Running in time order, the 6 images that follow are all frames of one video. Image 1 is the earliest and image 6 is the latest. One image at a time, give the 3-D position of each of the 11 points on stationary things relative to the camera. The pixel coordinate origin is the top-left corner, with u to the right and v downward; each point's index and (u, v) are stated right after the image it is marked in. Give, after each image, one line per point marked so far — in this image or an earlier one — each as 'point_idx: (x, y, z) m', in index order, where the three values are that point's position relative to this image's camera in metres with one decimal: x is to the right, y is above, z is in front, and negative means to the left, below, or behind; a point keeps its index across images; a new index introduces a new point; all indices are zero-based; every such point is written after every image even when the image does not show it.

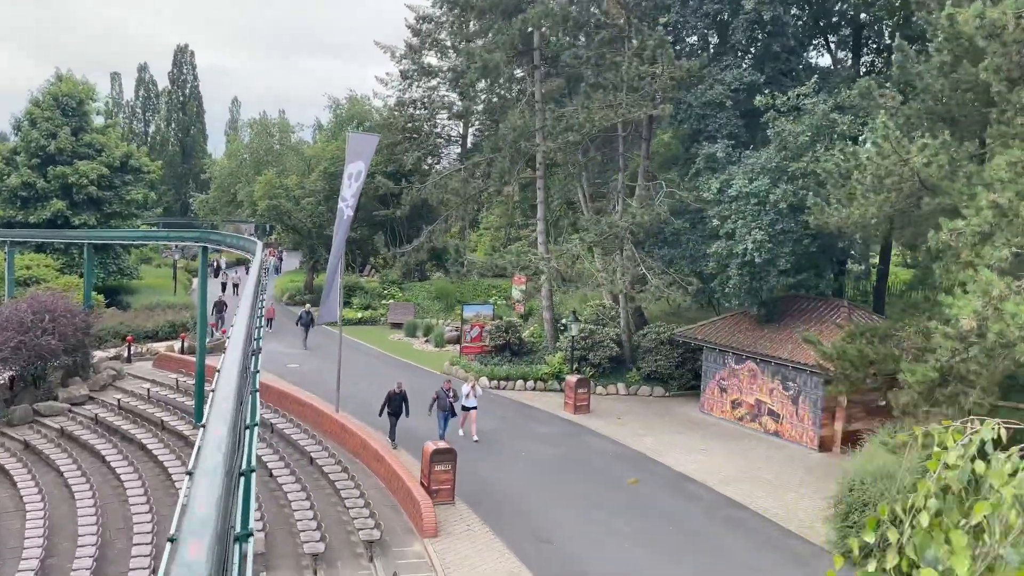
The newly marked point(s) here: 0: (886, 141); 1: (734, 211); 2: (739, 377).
0: (+6.5, +2.5, +13.9) m
1: (+5.2, +1.8, +18.9) m
2: (+5.6, -2.2, +19.9) m
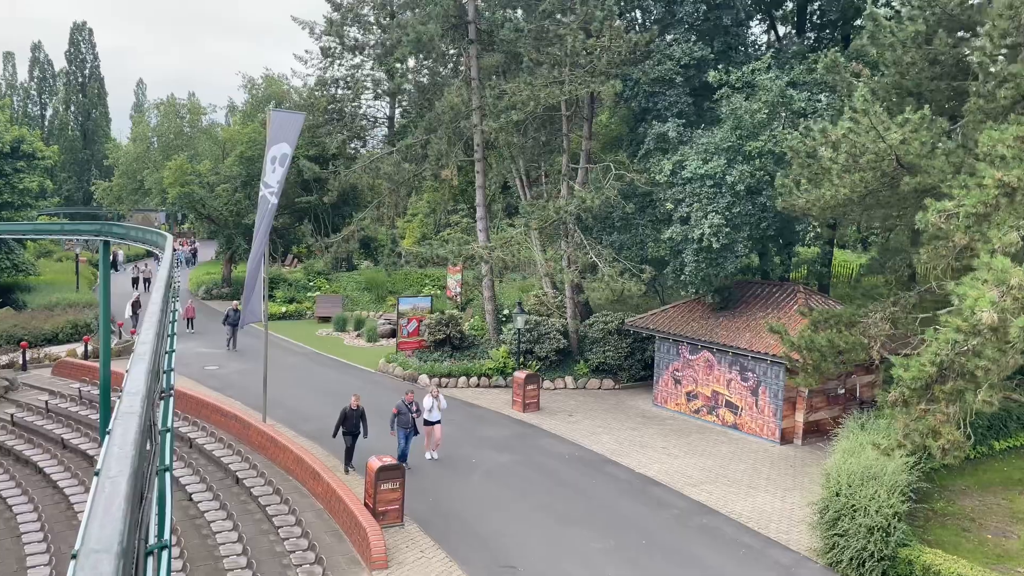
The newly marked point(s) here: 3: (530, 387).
0: (+5.6, +2.8, +13.0) m
1: (+3.9, +2.1, +17.8) m
2: (+4.3, -1.9, +19.0) m
3: (+0.4, -2.4, +19.3) m
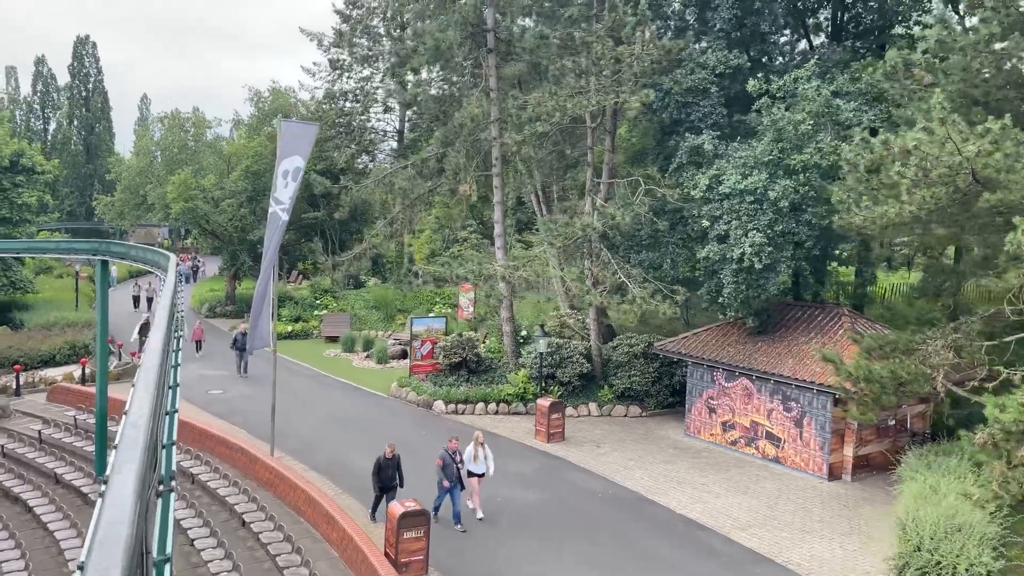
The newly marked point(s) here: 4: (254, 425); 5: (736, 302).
0: (+6.2, +2.4, +11.9) m
1: (+4.4, +1.6, +16.7) m
2: (+4.8, -2.4, +17.8) m
3: (+0.9, -2.9, +18.1) m
4: (-6.0, -3.2, +18.8) m
5: (+4.6, -0.3, +16.7) m
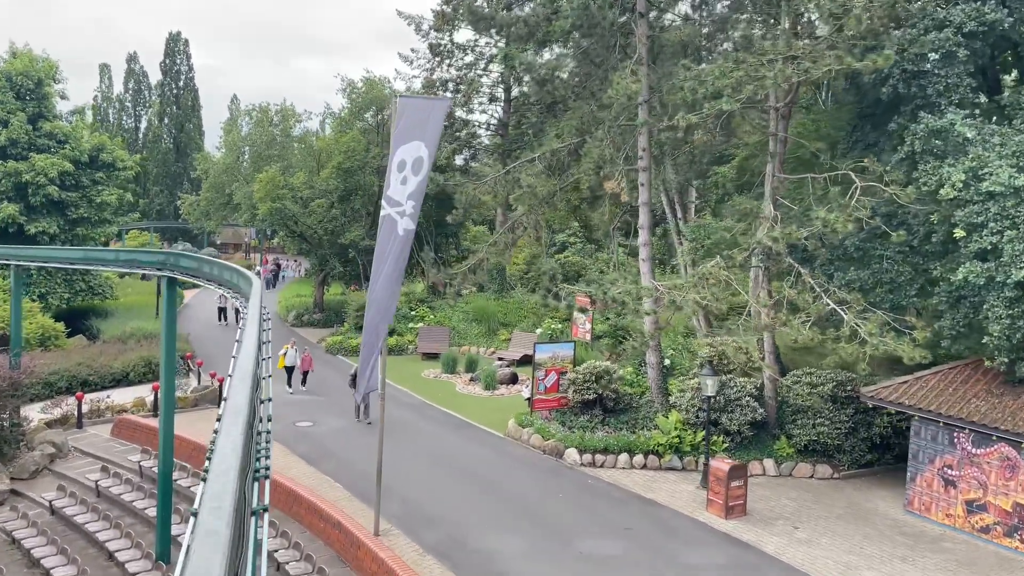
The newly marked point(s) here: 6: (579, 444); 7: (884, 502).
0: (+8.5, +1.8, +7.1) m
1: (+7.2, +1.1, +12.1) m
2: (+7.7, -2.9, +13.2) m
3: (+3.8, -3.4, +13.8) m
4: (-3.0, -3.6, +15.2) m
5: (+7.4, -0.8, +12.0) m
6: (+1.4, -3.3, +16.8) m
7: (+6.9, -3.9, +15.0) m
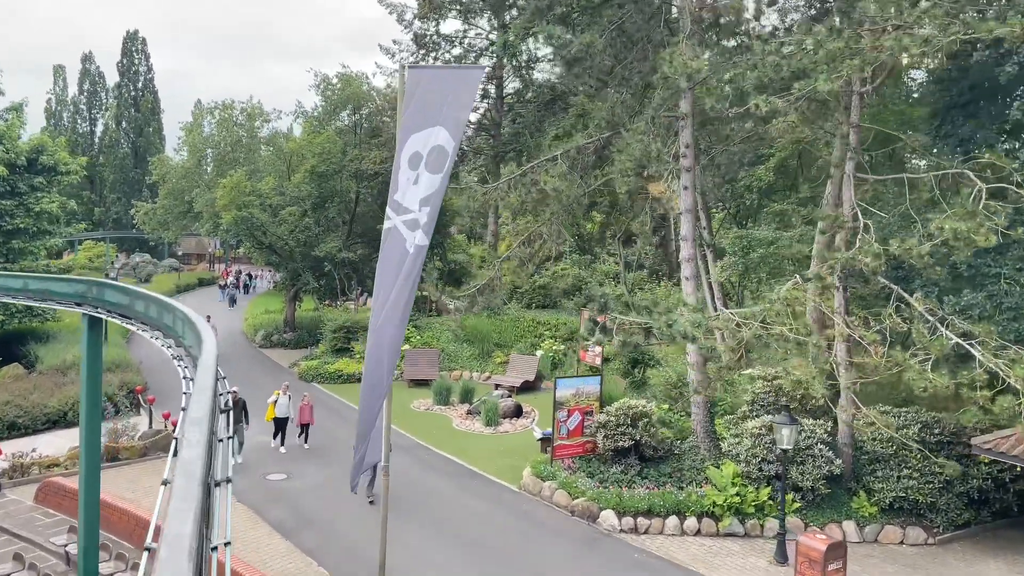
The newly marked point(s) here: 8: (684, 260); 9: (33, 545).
0: (+9.2, +1.5, +4.4) m
1: (+7.8, +0.7, +9.3) m
2: (+8.2, -3.3, +10.4) m
3: (+4.3, -3.8, +10.9) m
4: (-2.6, -4.0, +12.0) m
5: (+8.0, -1.2, +9.2) m
6: (+1.8, -3.7, +13.7) m
7: (+7.4, -4.3, +12.1) m
8: (+3.2, +0.5, +15.0) m
9: (-7.3, -3.8, +12.2) m
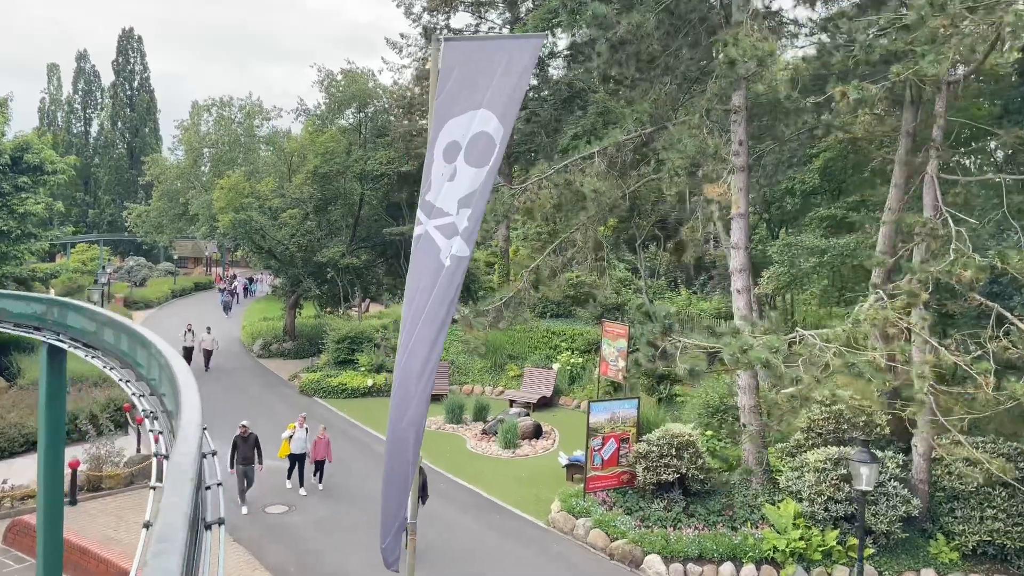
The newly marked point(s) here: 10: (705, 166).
0: (+9.8, +1.3, +2.8) m
1: (+8.3, +0.5, +7.7) m
2: (+8.7, -3.5, +8.8) m
3: (+4.8, -4.0, +9.2) m
4: (-2.1, -4.2, +10.4) m
5: (+8.5, -1.4, +7.6) m
6: (+2.3, -3.9, +12.1) m
7: (+7.9, -4.6, +10.5) m
8: (+3.7, +0.3, +13.4) m
9: (-6.8, -4.0, +10.6) m
10: (+3.2, +2.0, +12.8) m
